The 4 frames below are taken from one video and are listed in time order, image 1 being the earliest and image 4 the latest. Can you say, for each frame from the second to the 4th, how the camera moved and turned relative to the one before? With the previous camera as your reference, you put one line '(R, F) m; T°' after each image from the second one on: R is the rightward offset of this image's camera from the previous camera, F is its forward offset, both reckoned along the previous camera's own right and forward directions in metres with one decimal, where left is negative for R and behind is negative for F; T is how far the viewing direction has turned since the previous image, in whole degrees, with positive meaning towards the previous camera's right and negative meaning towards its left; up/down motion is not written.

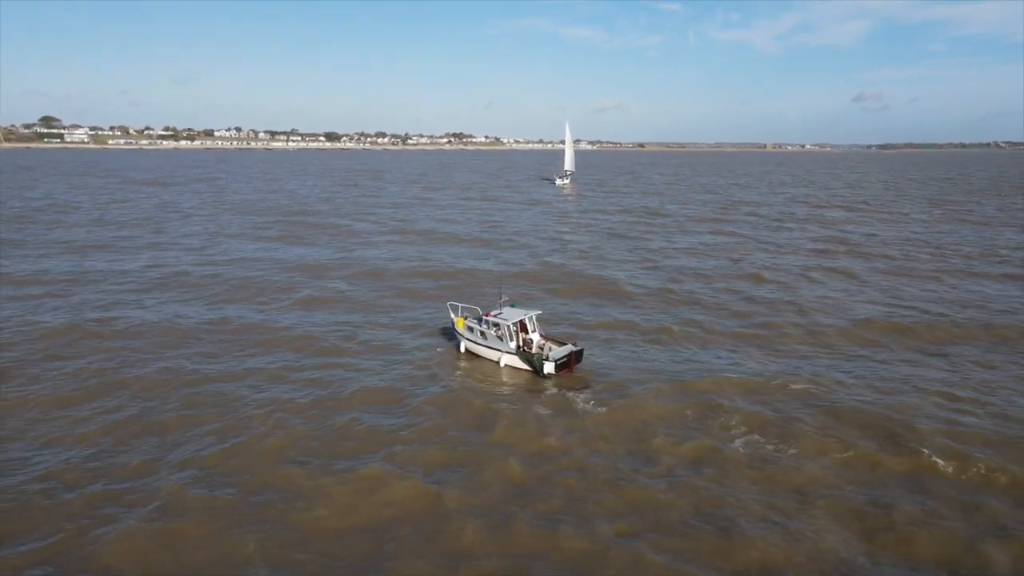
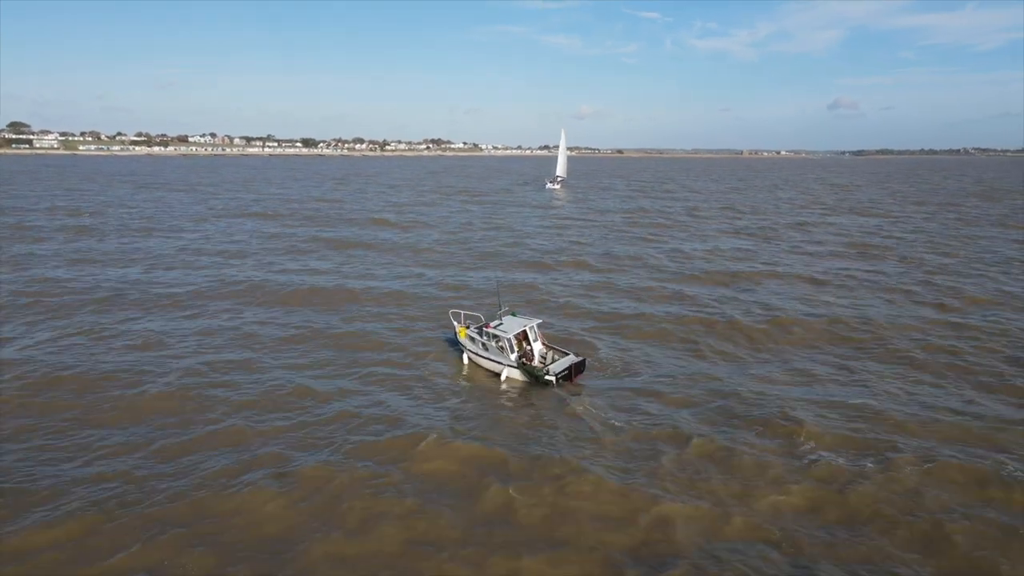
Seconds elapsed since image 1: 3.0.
(-2.4, -0.1) m; +2°
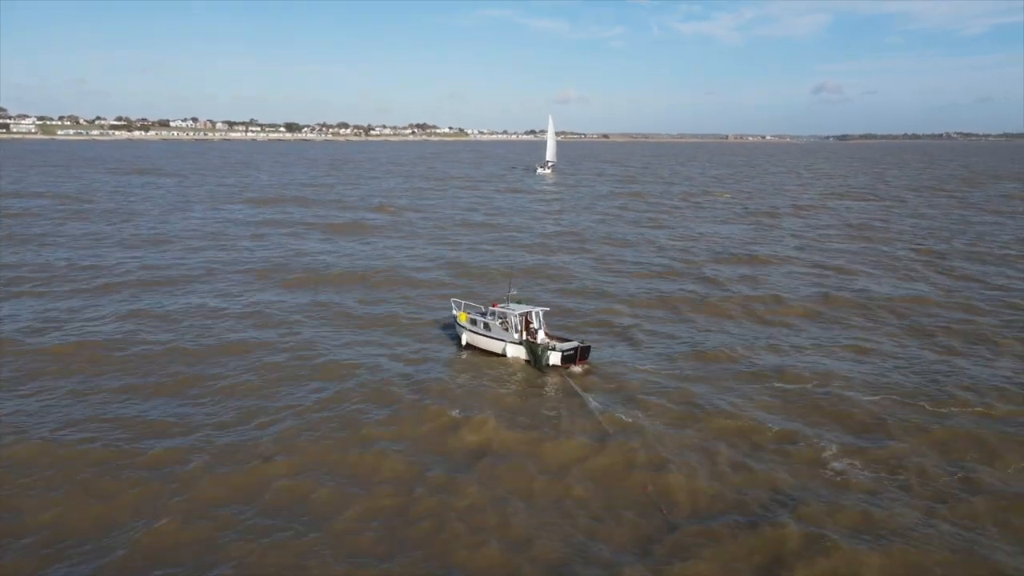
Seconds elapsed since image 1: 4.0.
(-0.5, -0.2) m; +1°
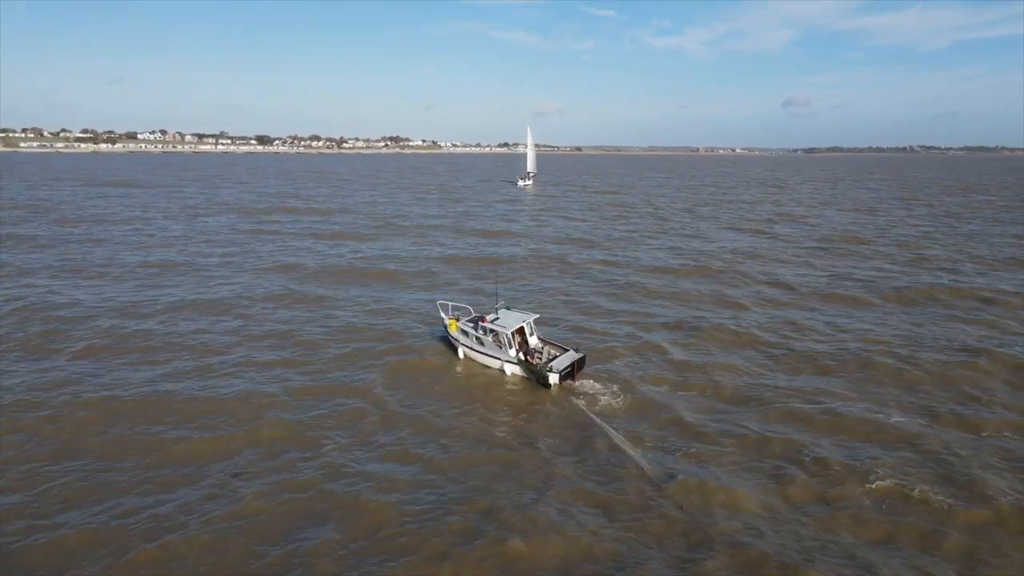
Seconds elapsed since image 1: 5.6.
(-1.2, +0.2) m; +2°
